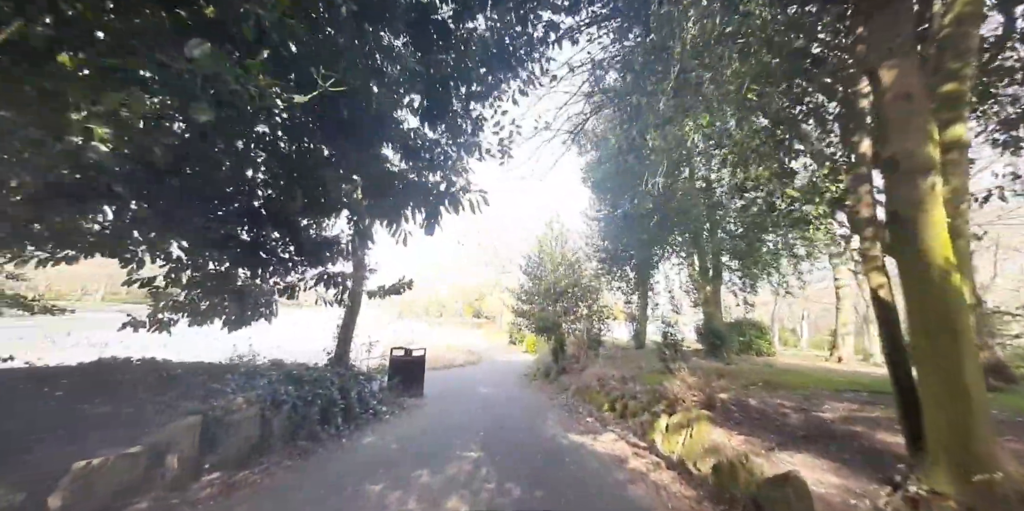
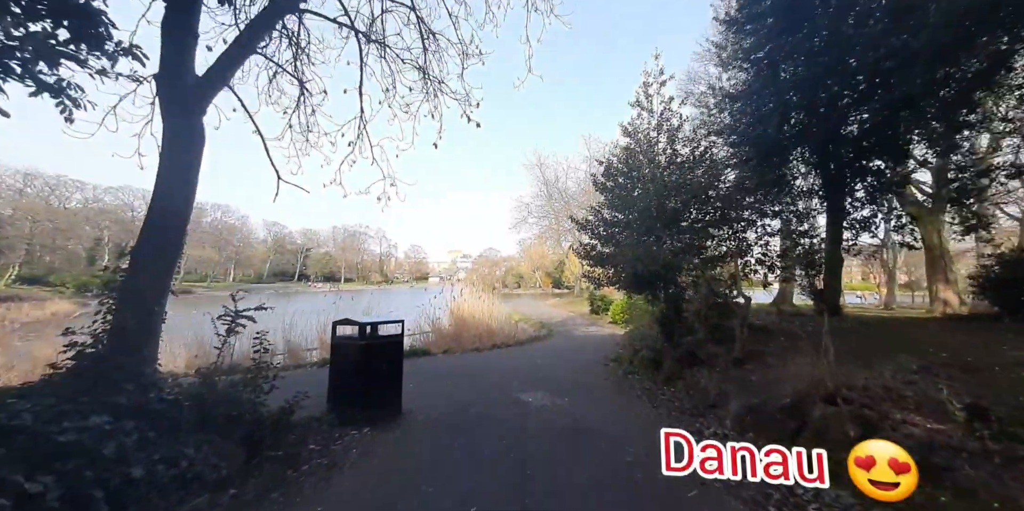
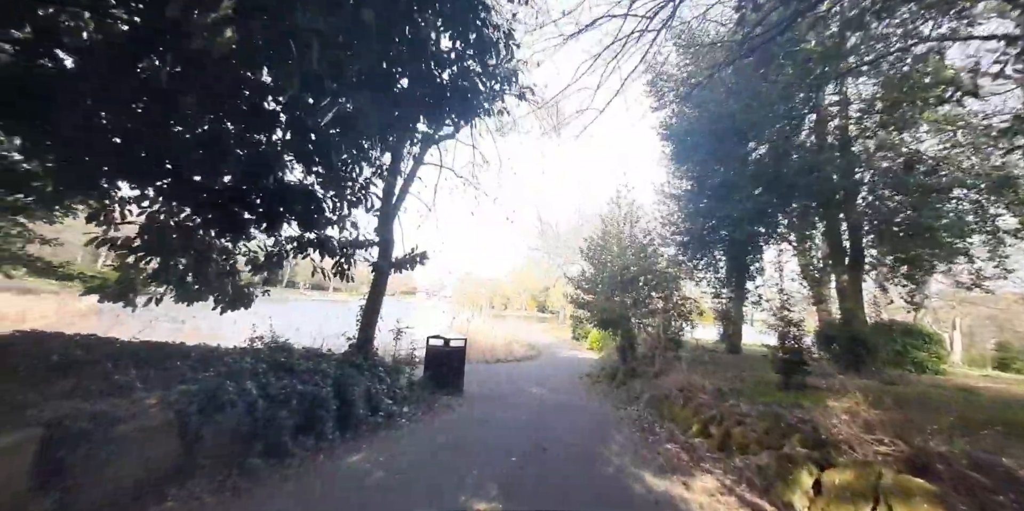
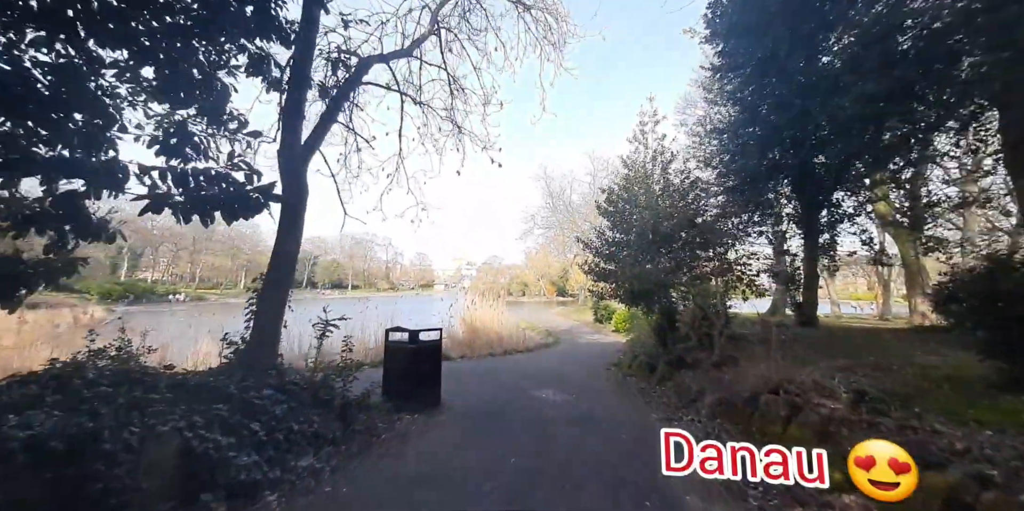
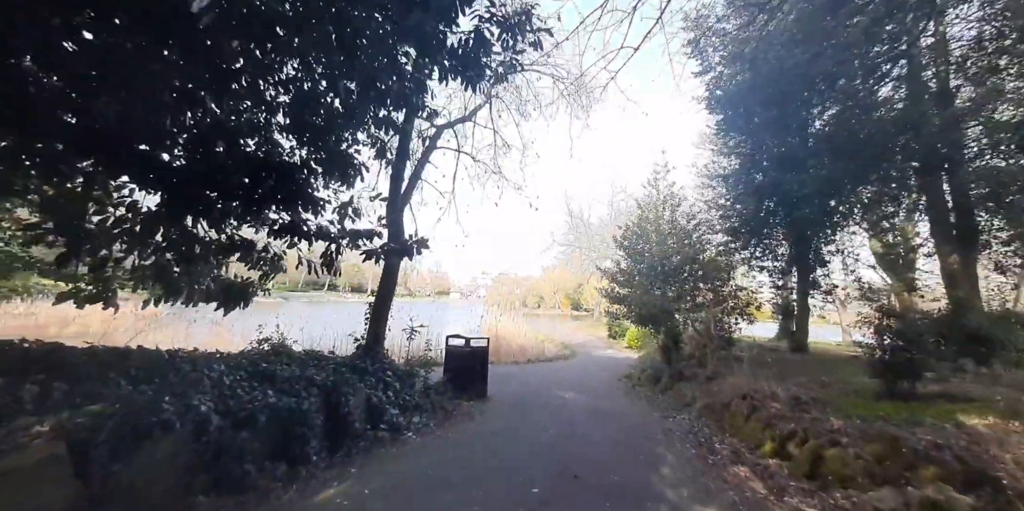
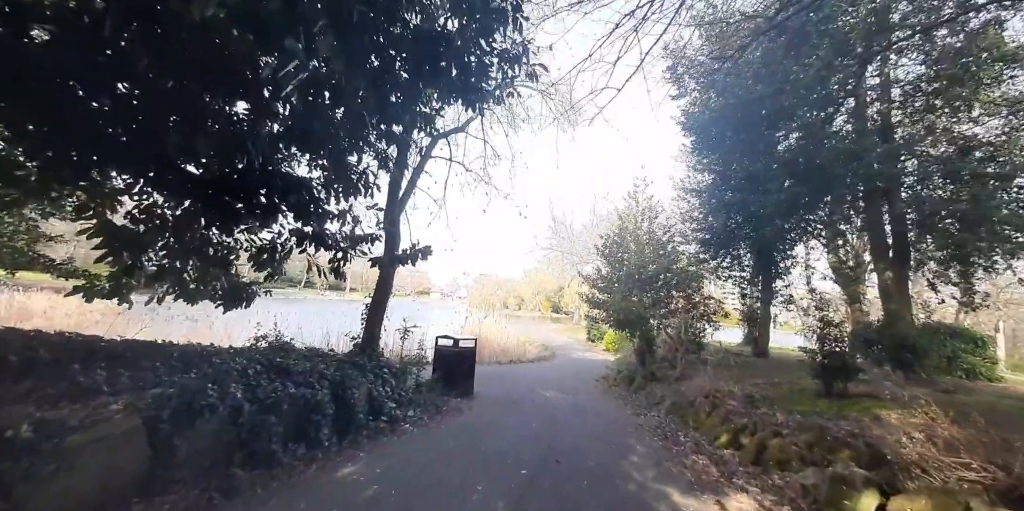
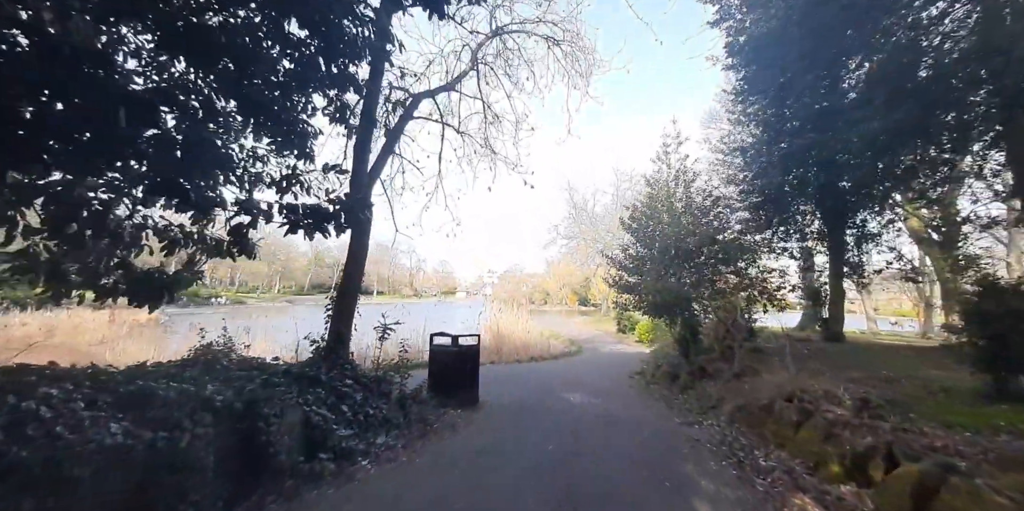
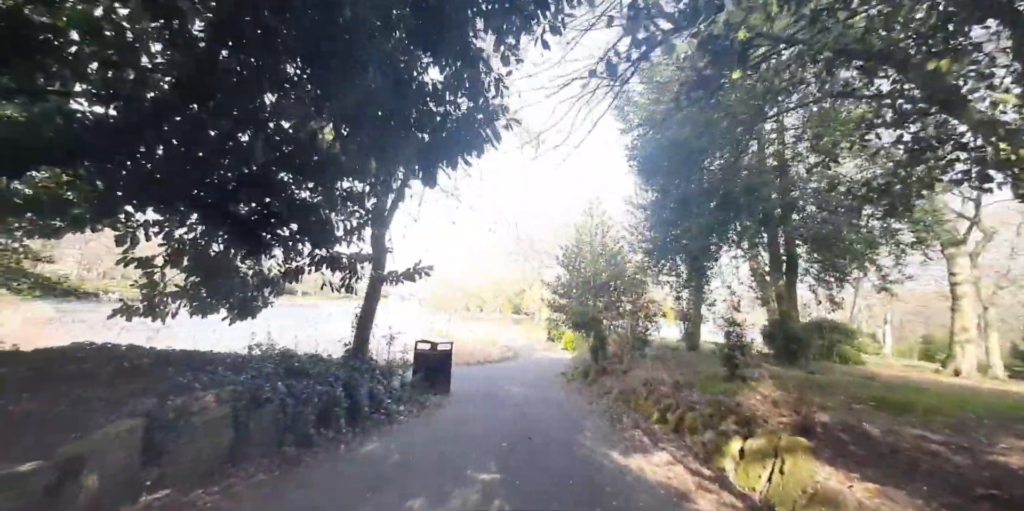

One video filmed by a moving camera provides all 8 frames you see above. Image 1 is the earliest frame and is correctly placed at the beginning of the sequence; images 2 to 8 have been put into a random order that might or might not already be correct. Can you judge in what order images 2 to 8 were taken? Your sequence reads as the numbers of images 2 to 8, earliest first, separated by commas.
8, 3, 6, 5, 7, 4, 2
